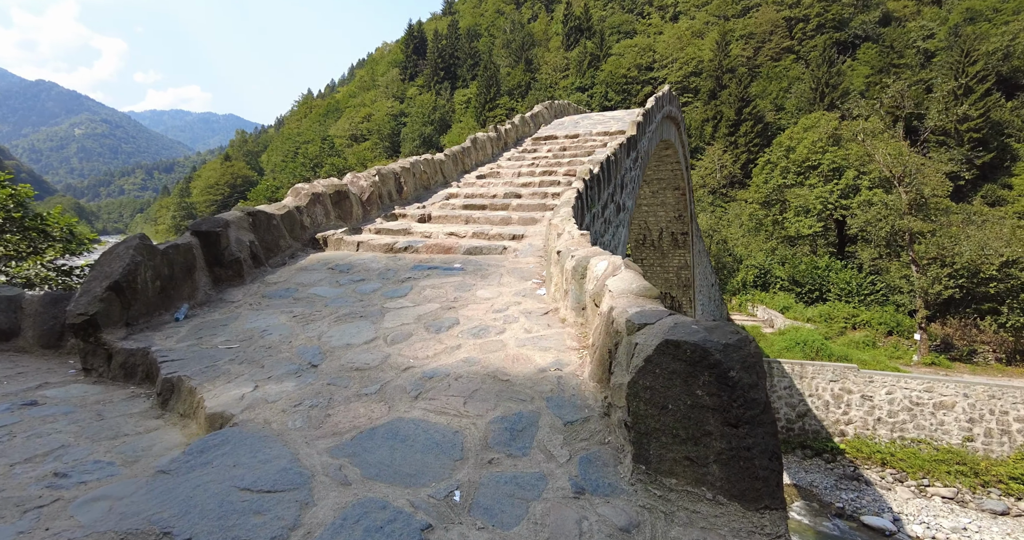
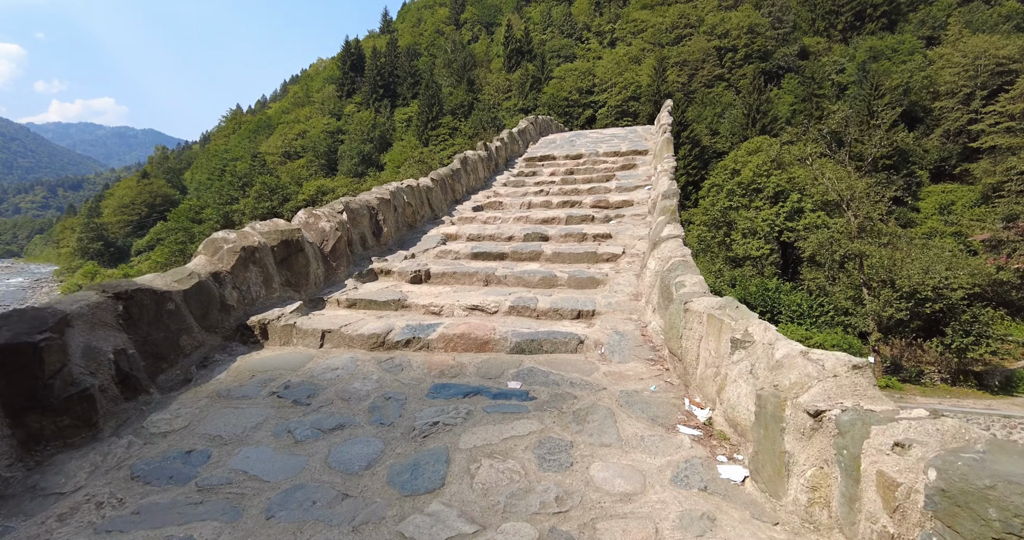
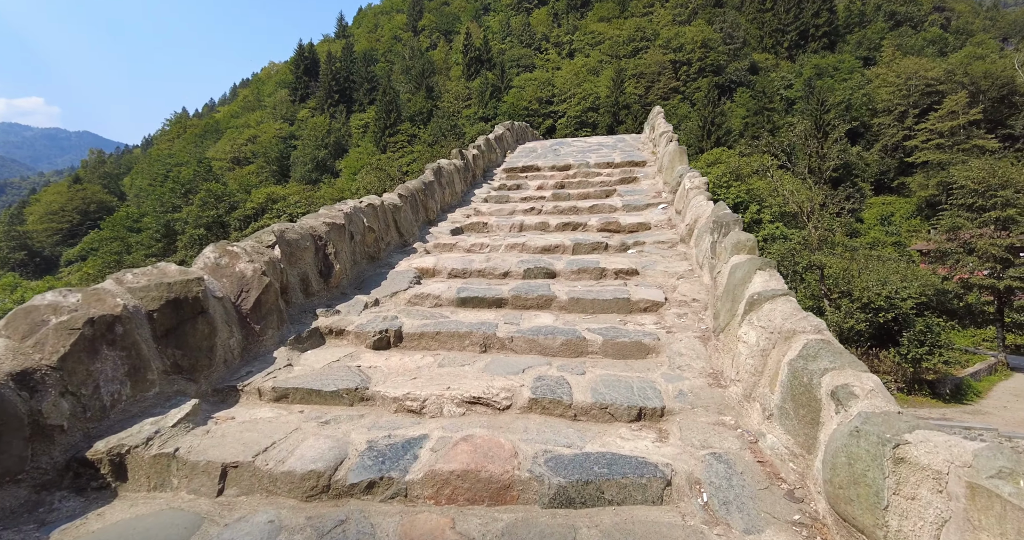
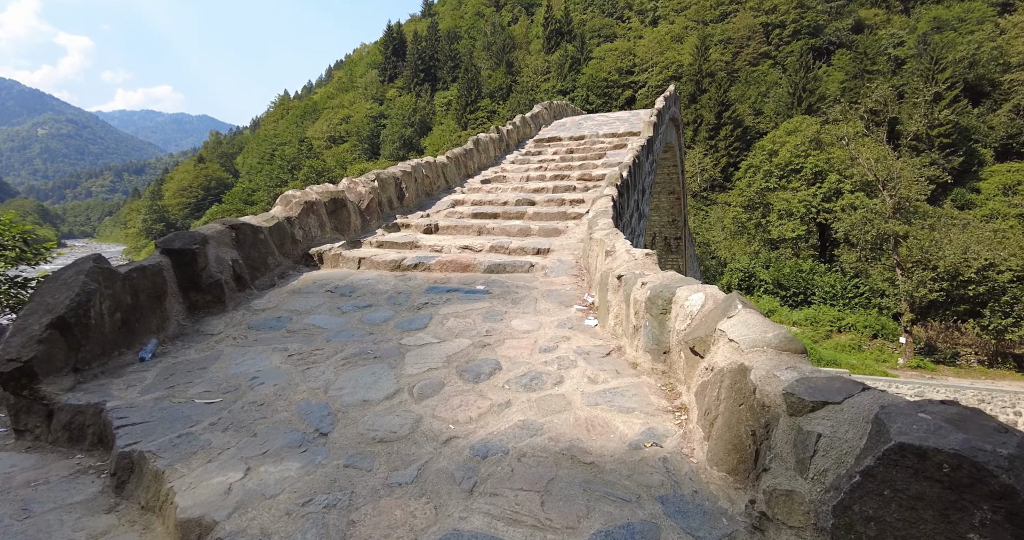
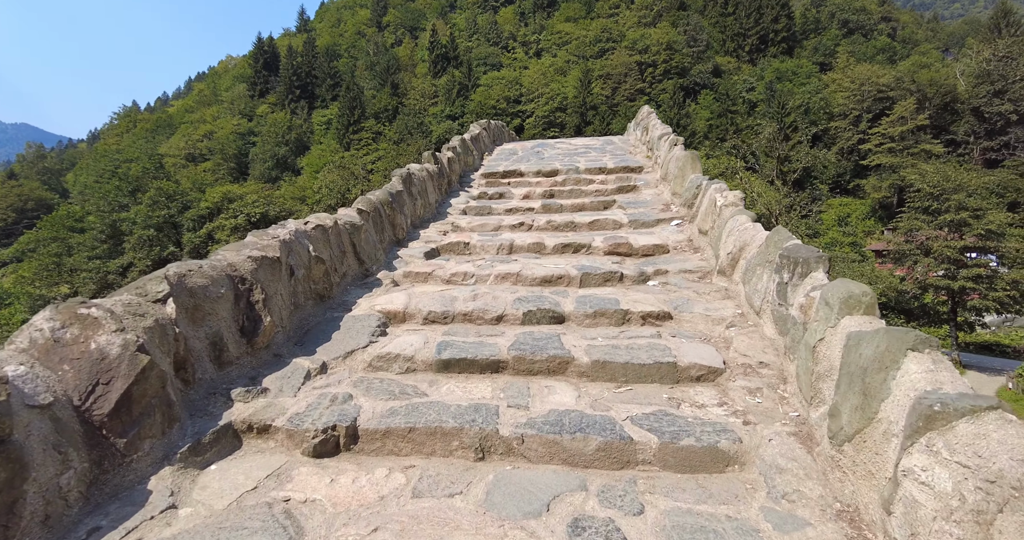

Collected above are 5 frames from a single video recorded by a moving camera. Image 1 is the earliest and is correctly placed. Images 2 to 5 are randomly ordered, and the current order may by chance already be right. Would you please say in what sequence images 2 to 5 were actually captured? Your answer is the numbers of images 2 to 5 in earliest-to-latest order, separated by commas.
4, 2, 3, 5
